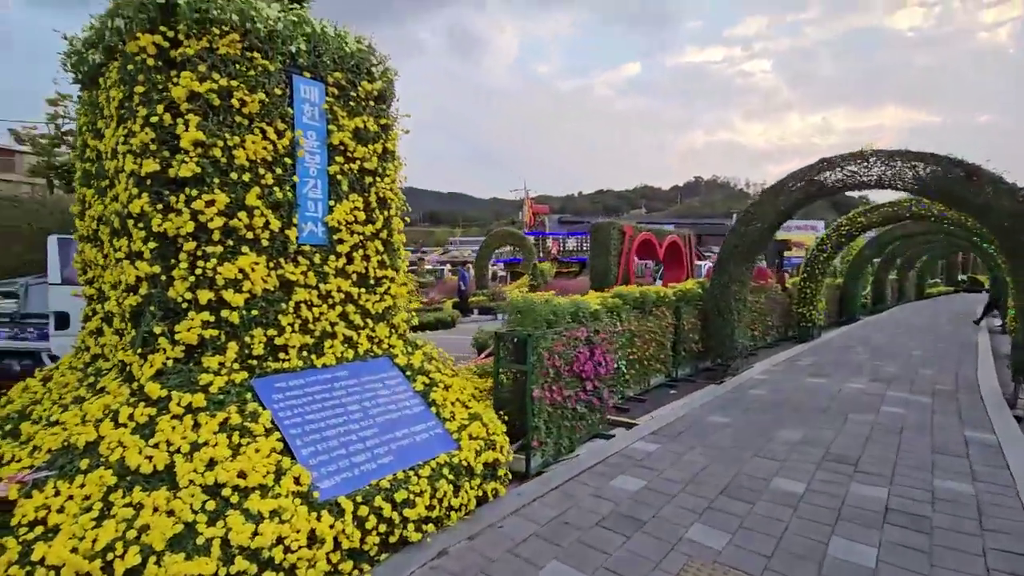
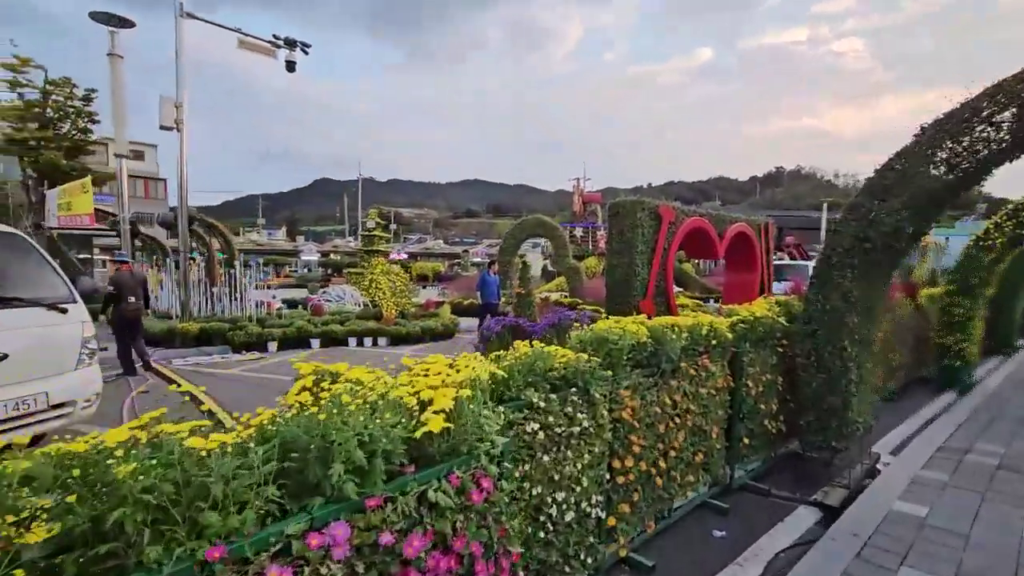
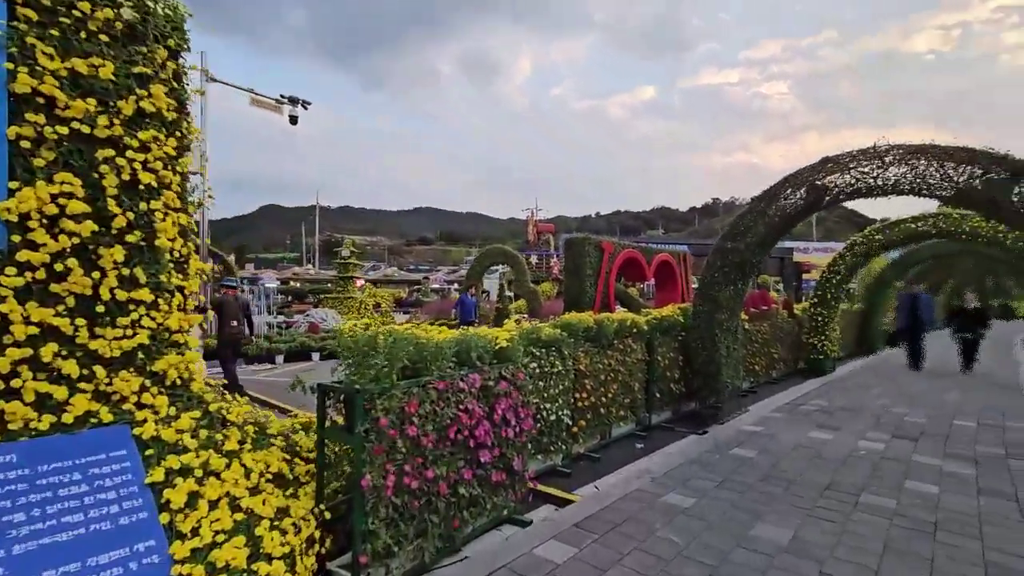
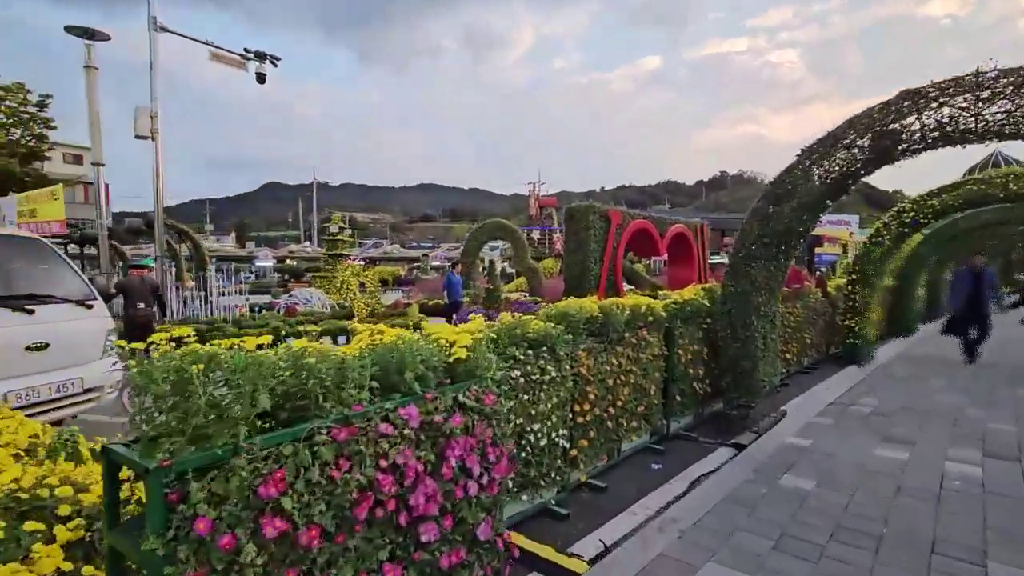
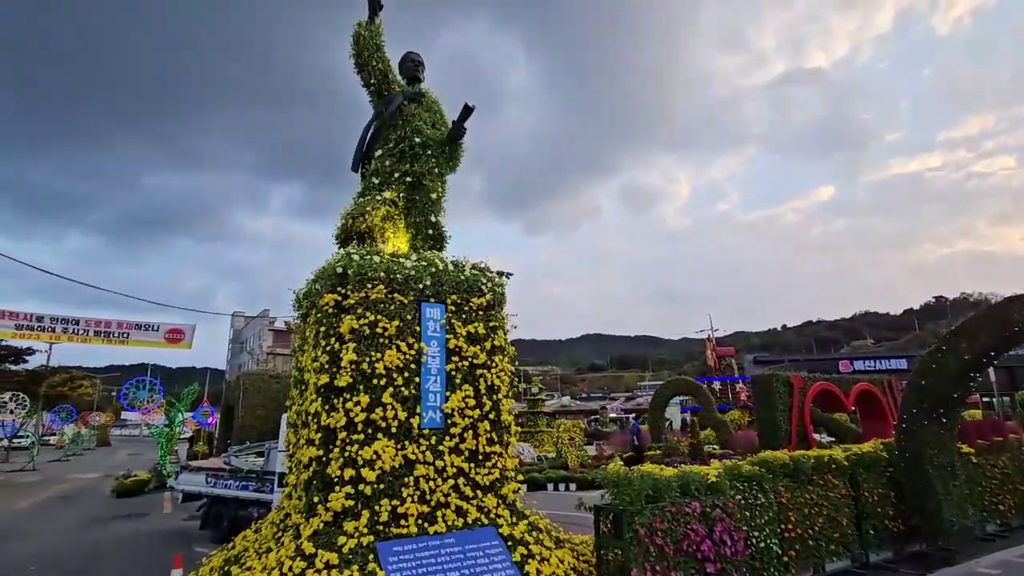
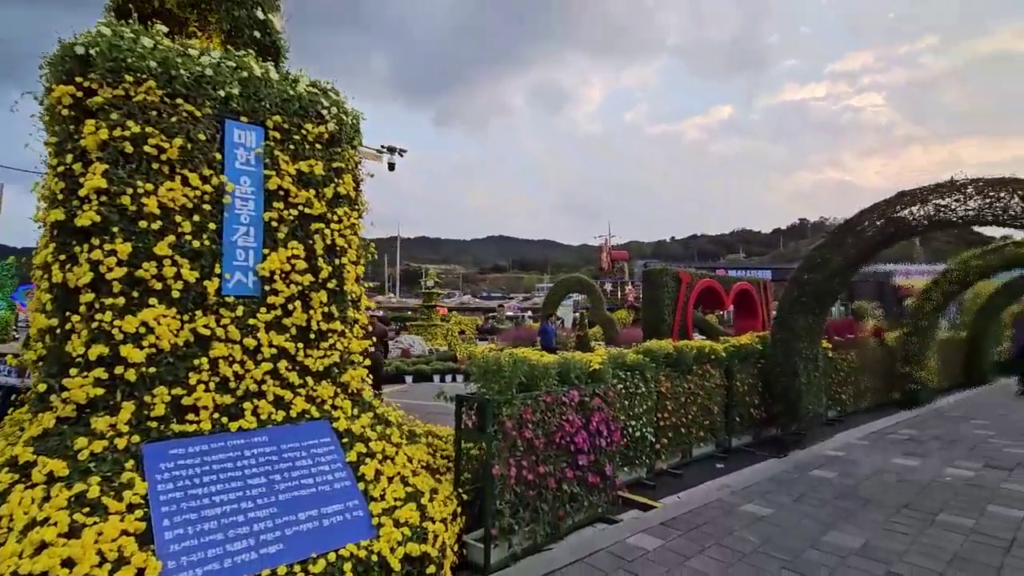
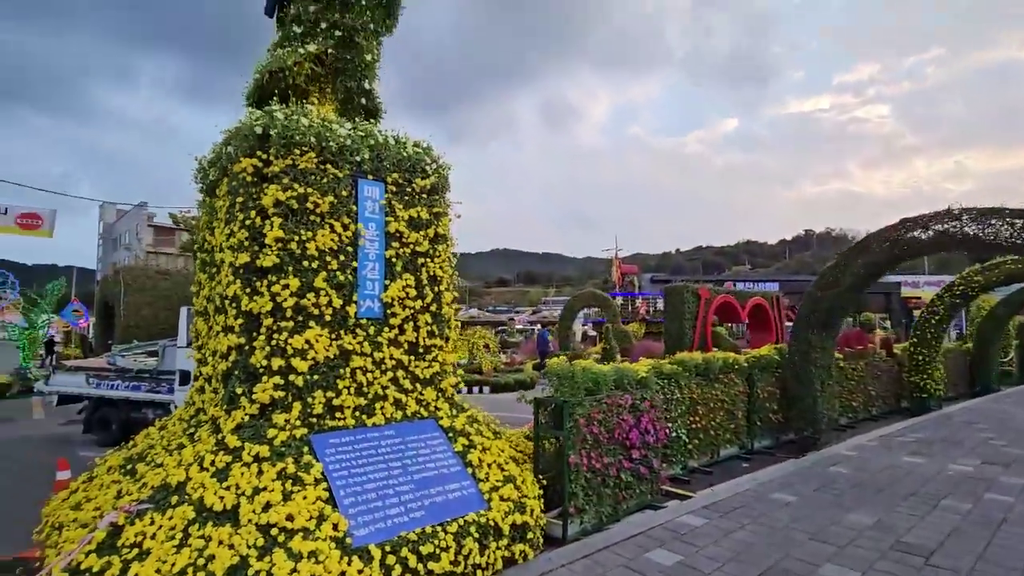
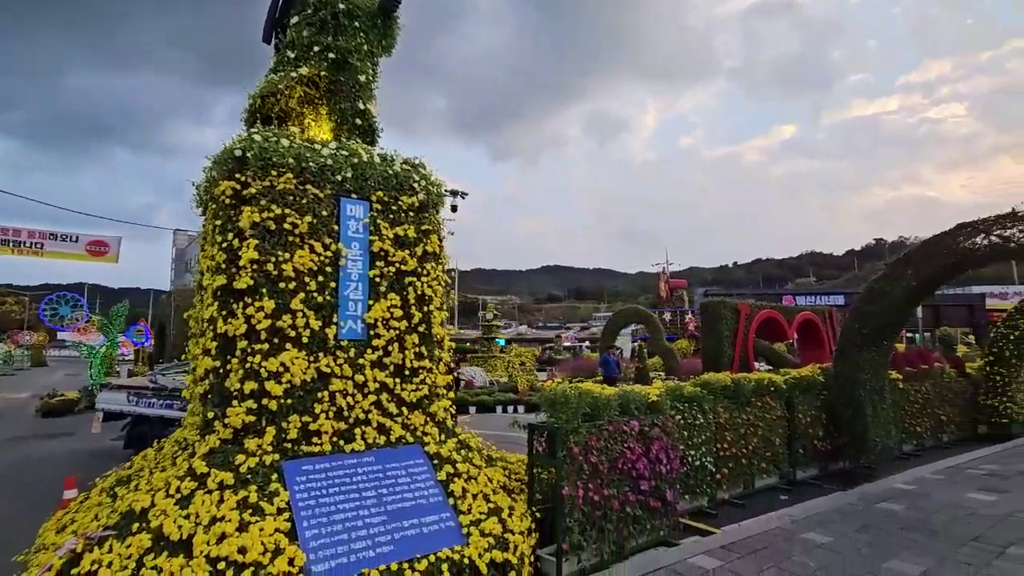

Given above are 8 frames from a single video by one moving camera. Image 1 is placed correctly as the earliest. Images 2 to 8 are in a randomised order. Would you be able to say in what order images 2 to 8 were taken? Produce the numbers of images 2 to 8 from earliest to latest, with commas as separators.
7, 5, 8, 6, 3, 4, 2
